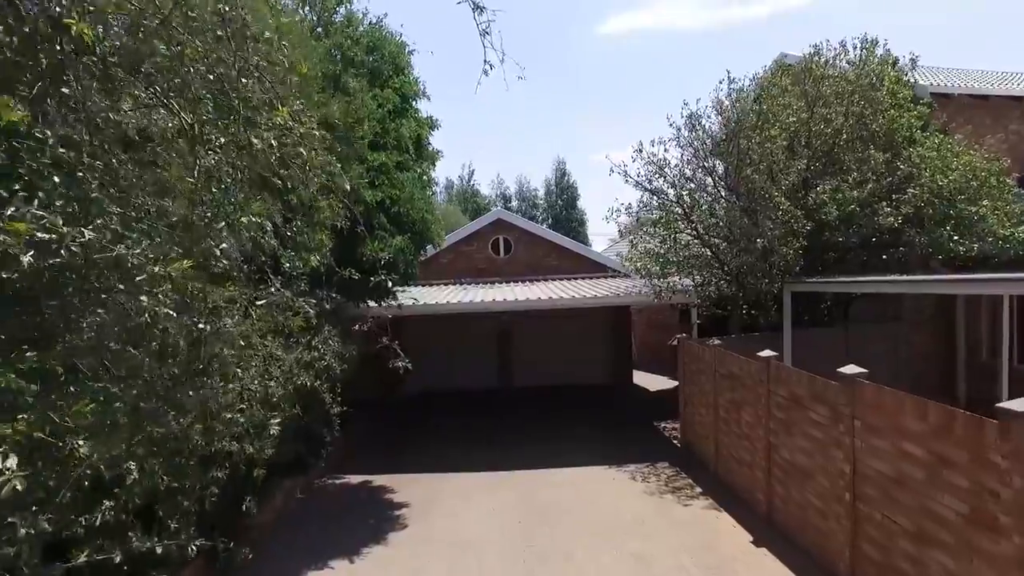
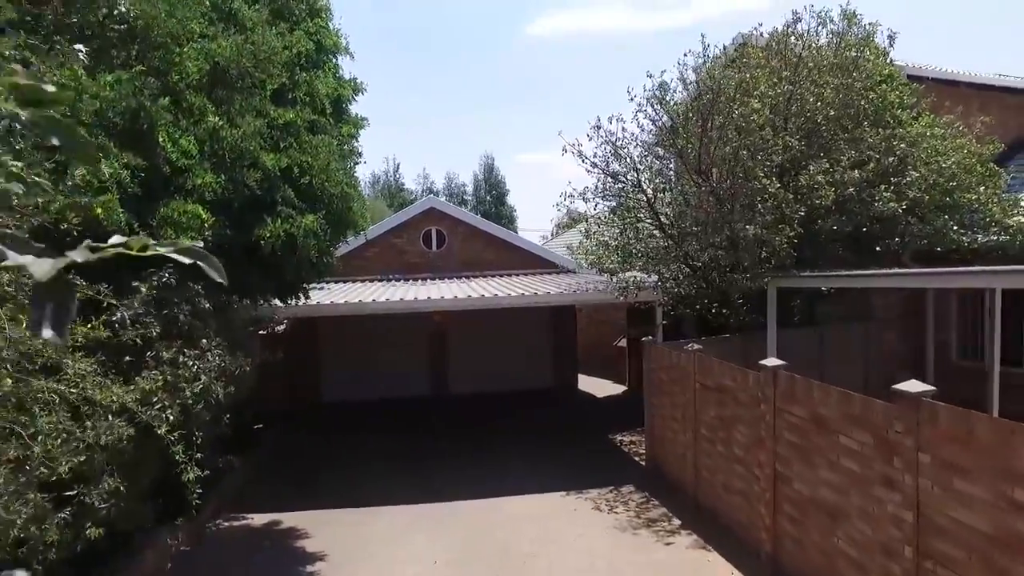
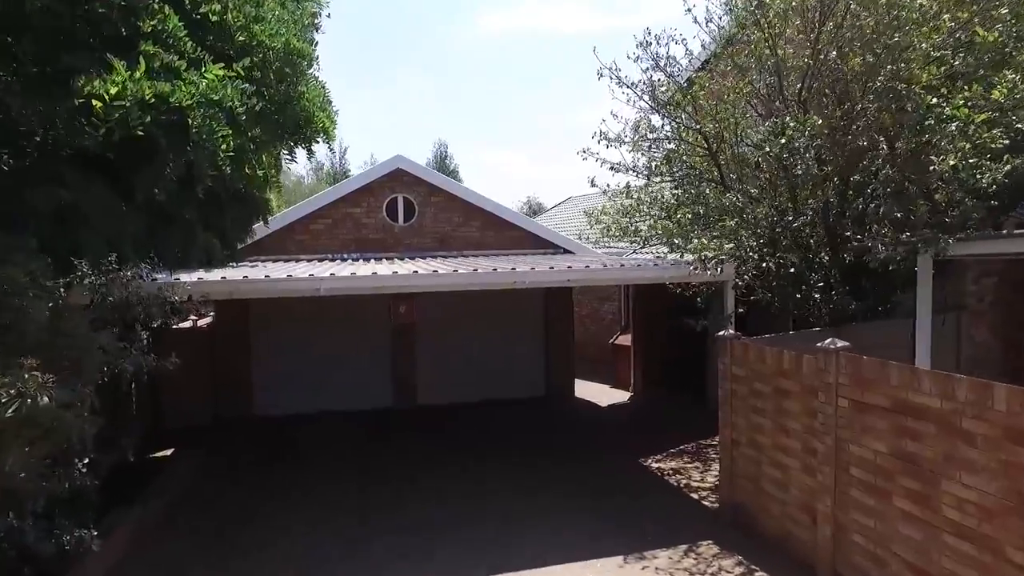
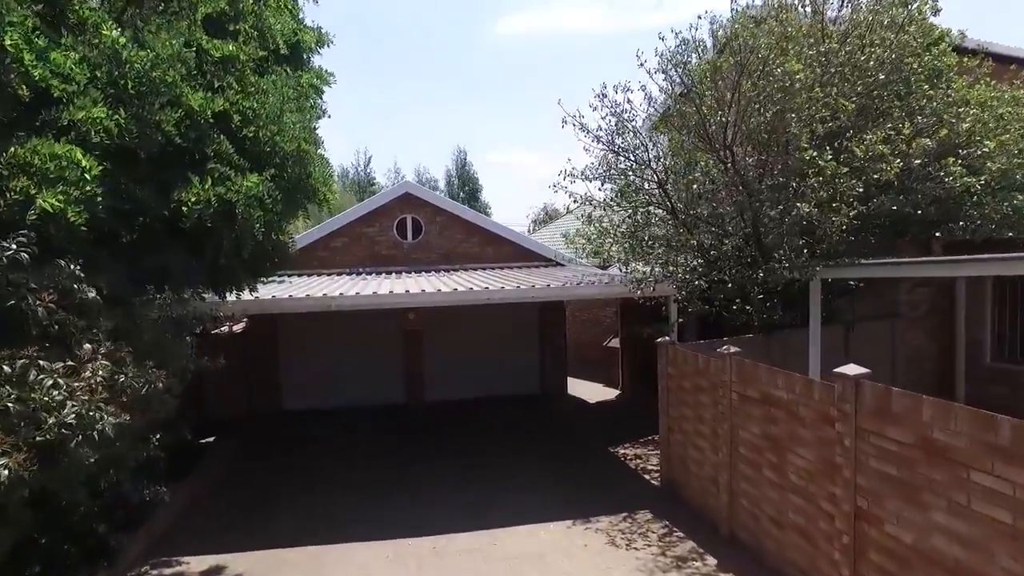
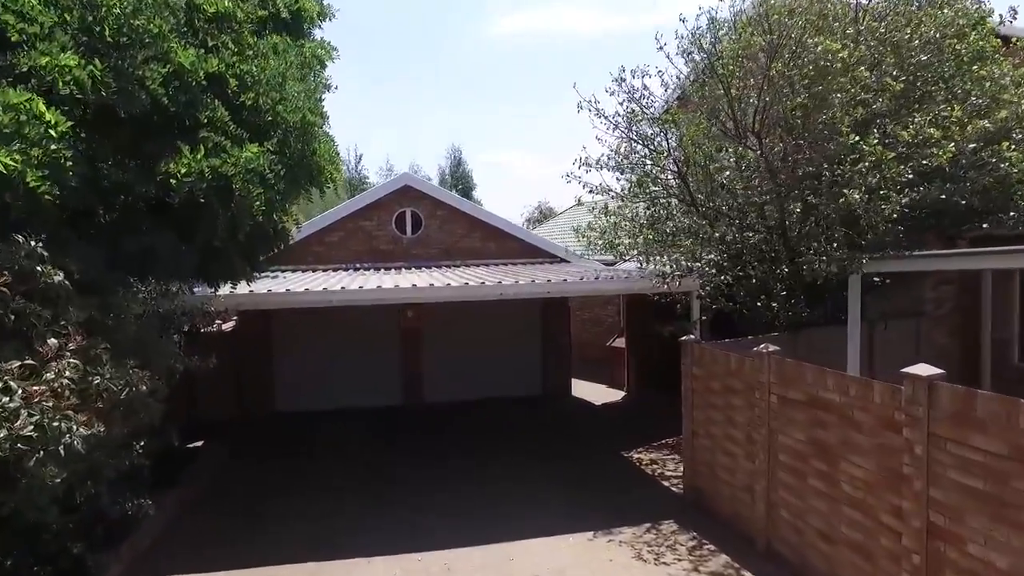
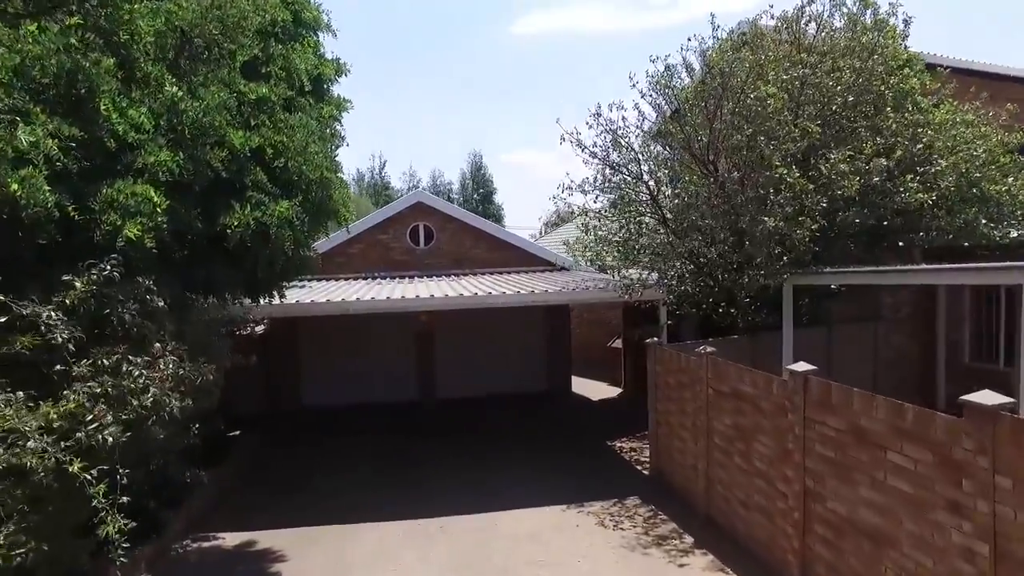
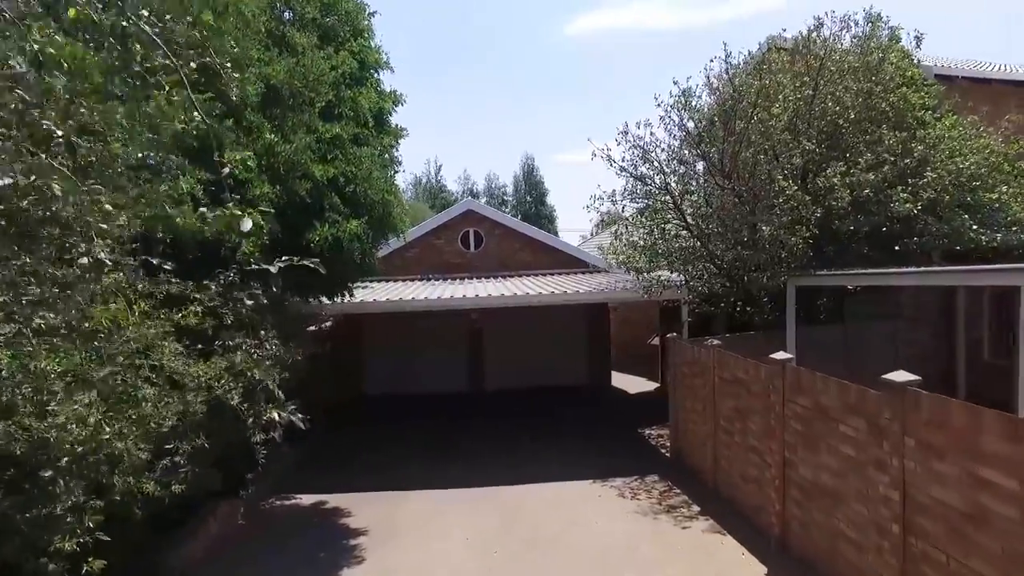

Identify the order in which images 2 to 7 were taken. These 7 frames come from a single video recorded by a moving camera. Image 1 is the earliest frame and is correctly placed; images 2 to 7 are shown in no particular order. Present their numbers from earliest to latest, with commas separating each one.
7, 2, 6, 4, 5, 3
